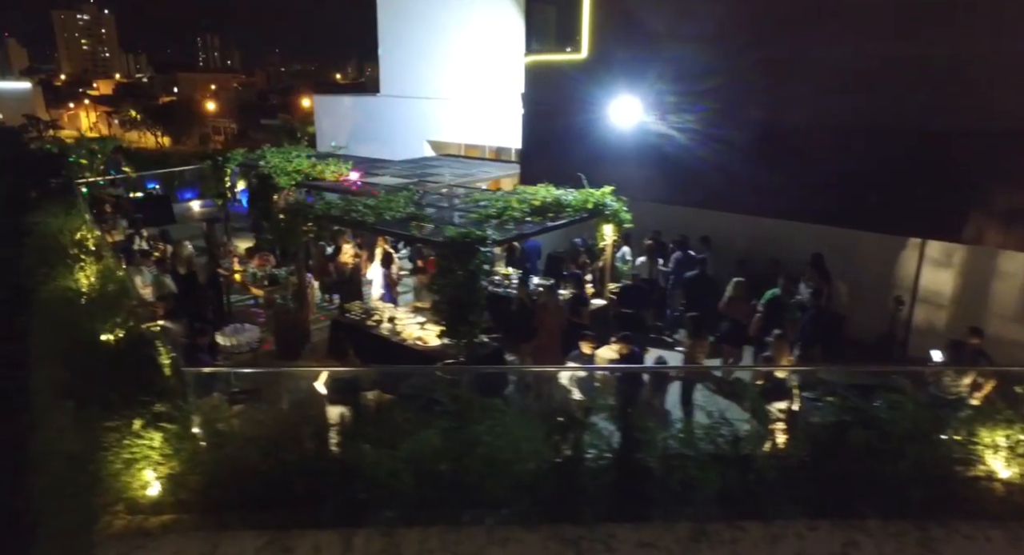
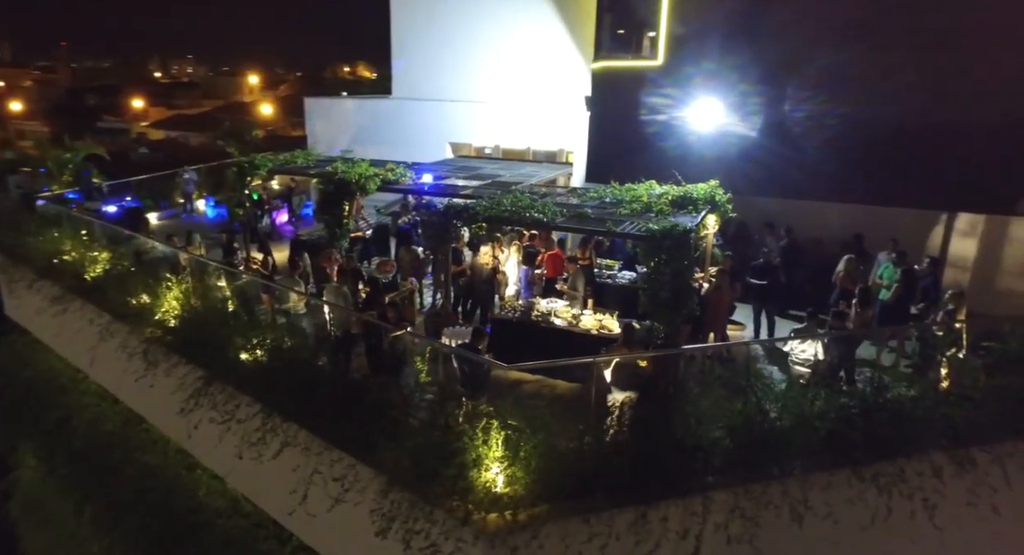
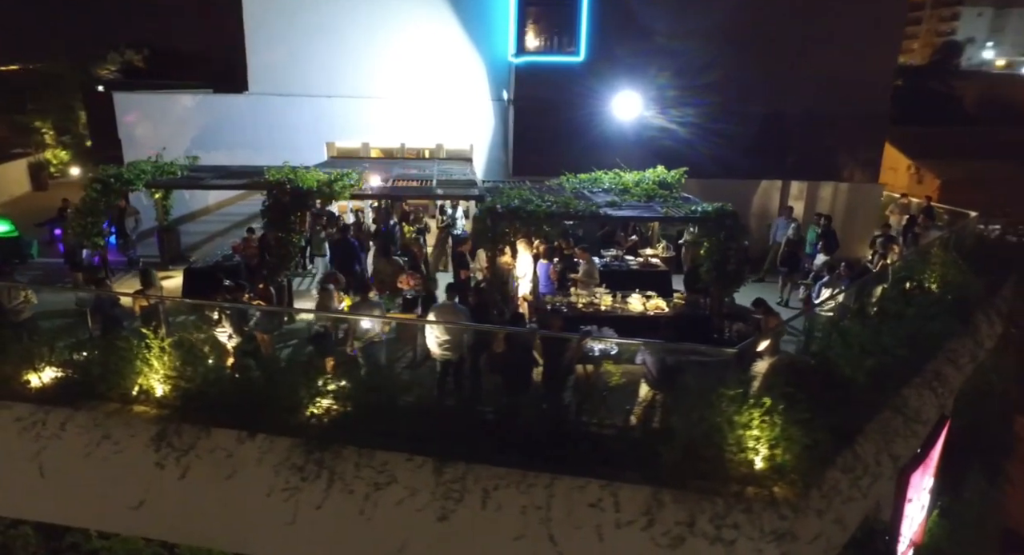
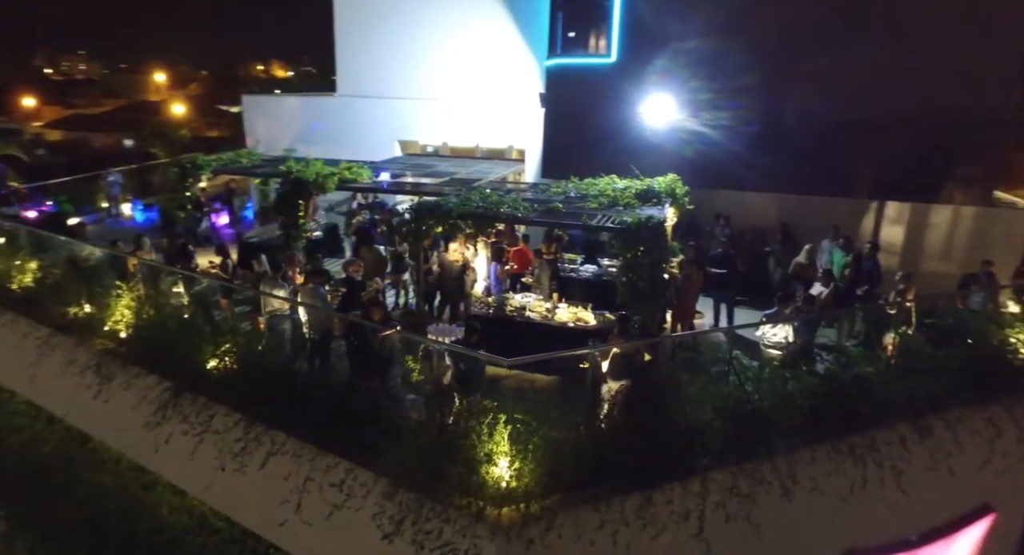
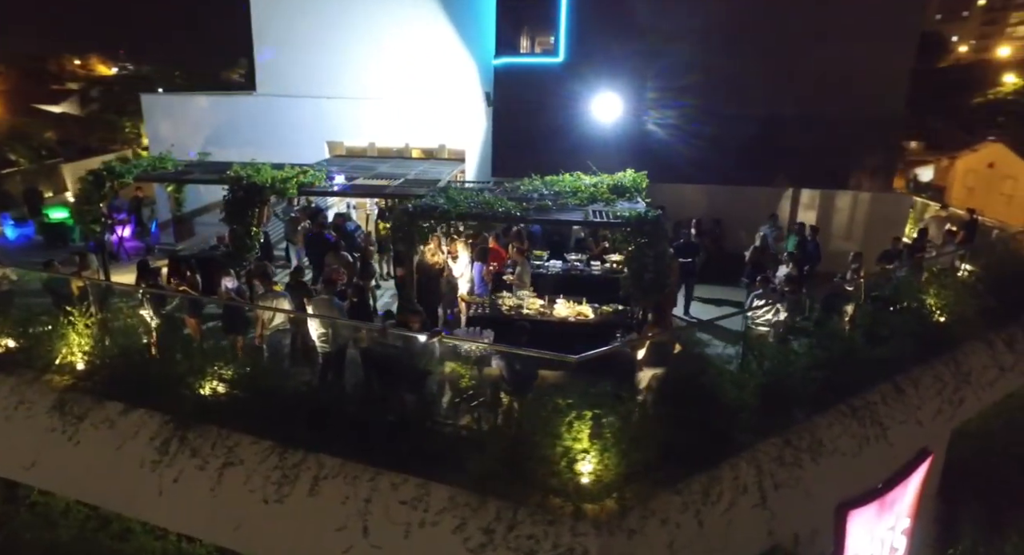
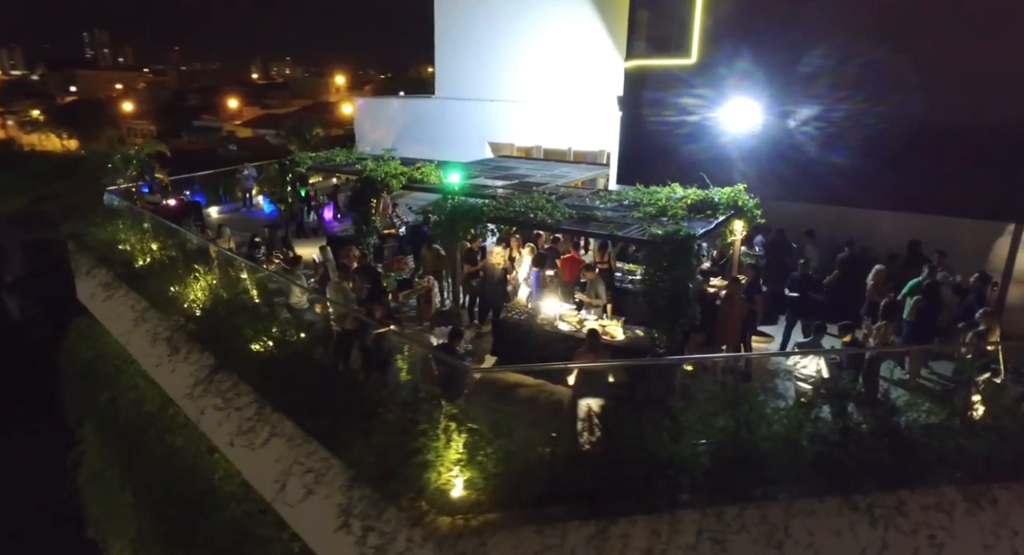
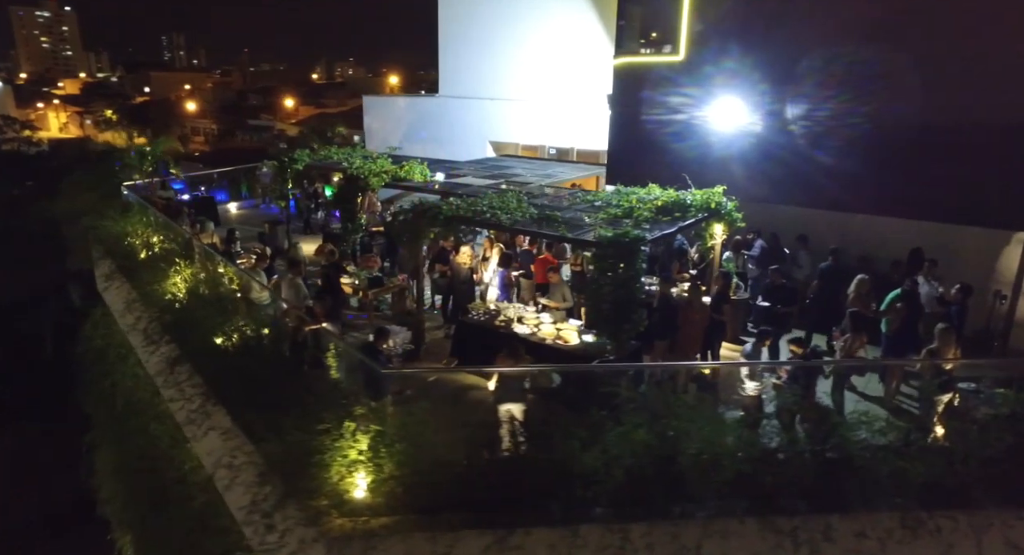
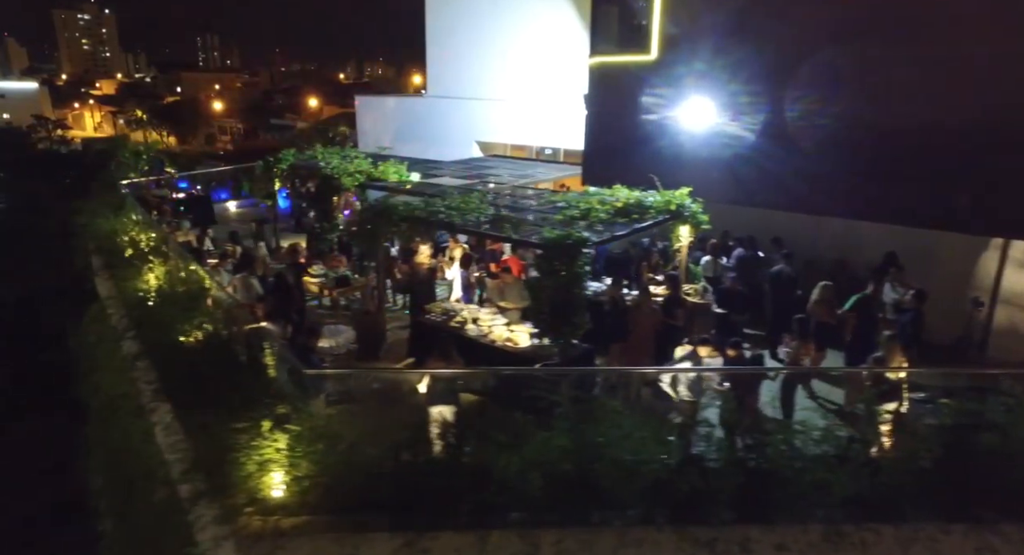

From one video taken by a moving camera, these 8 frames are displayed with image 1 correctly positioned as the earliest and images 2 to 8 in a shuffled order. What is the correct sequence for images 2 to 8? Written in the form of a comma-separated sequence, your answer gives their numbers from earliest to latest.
8, 7, 6, 2, 4, 5, 3
